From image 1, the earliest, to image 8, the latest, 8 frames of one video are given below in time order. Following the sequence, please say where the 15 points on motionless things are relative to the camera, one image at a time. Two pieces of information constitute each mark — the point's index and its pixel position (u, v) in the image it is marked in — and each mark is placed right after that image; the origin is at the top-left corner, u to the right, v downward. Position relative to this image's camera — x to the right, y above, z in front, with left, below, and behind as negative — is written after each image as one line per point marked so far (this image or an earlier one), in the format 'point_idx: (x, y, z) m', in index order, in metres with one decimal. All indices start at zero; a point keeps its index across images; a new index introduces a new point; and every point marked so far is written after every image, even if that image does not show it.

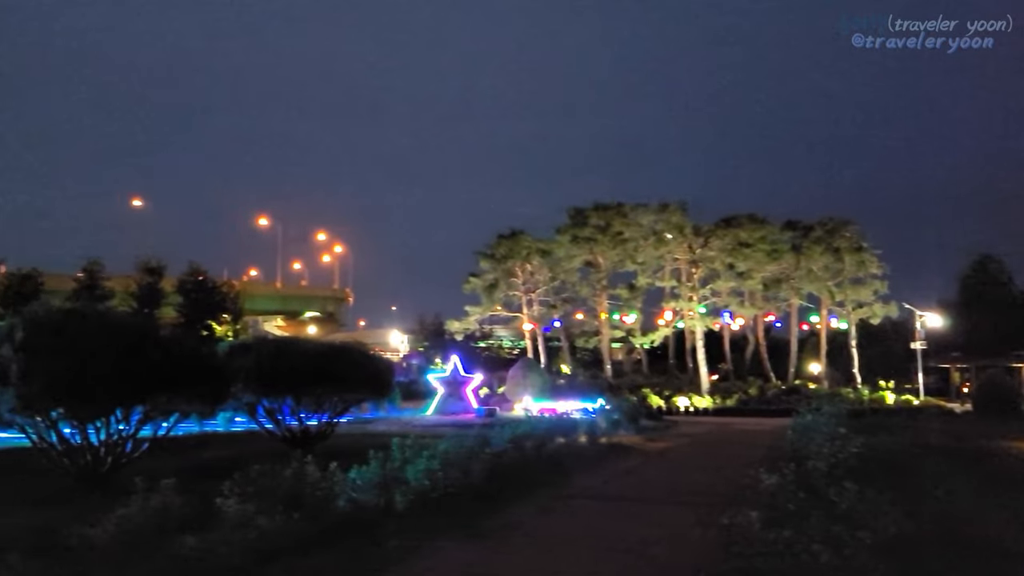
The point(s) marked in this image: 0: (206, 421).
0: (-5.2, -2.2, +15.5) m
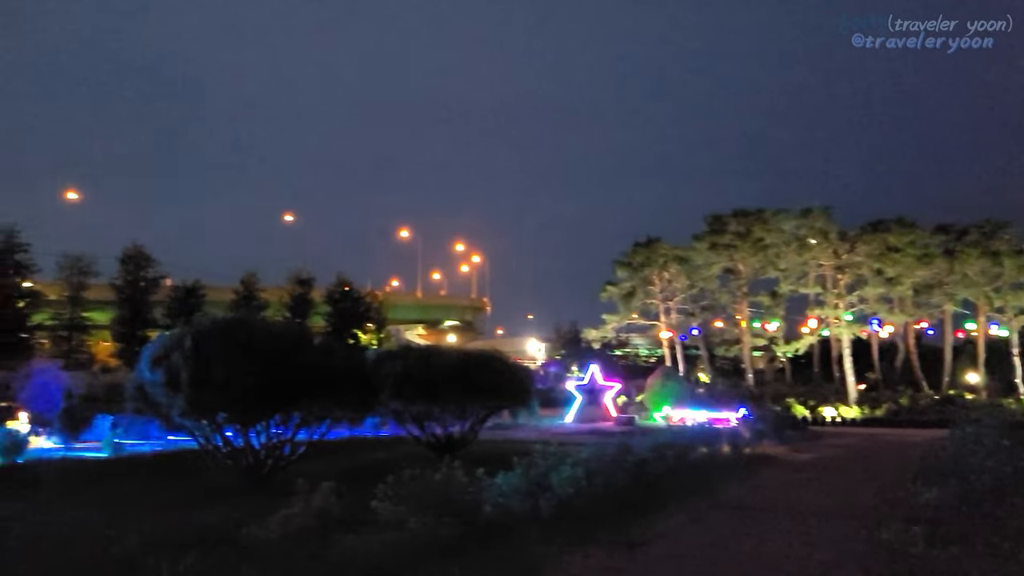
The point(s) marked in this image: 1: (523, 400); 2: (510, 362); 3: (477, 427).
0: (-2.7, -2.4, +16.1) m
1: (+0.2, -2.1, +17.1) m
2: (0.0, -1.4, +17.4) m
3: (-0.6, -2.5, +16.6) m
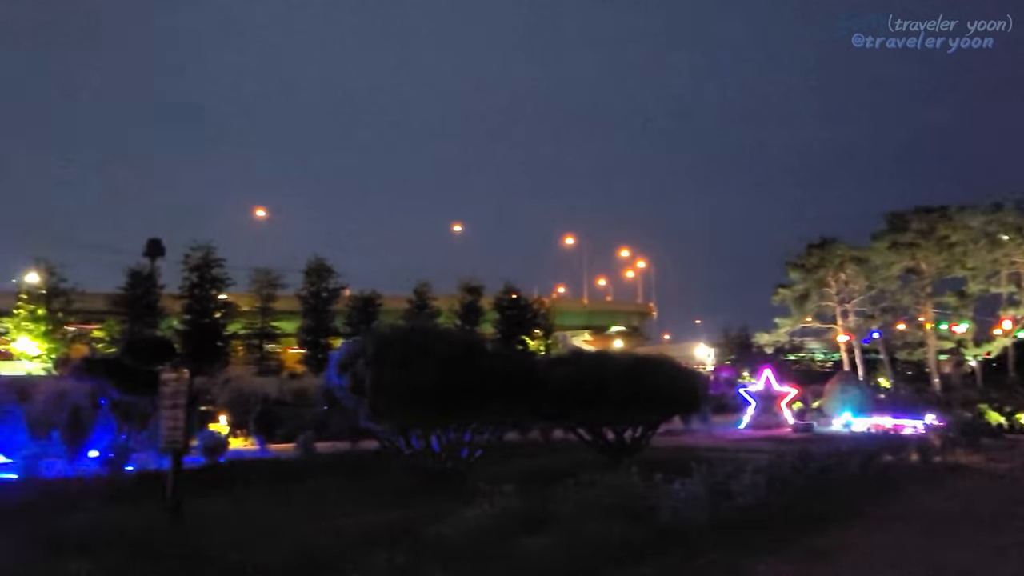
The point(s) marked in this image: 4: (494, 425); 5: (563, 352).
0: (+0.3, -2.6, +16.3) m
1: (+3.3, -2.2, +16.9) m
2: (+3.2, -1.5, +17.2) m
3: (+2.5, -2.6, +16.5) m
4: (-0.3, -2.3, +15.0) m
5: (+0.9, -1.2, +17.0) m
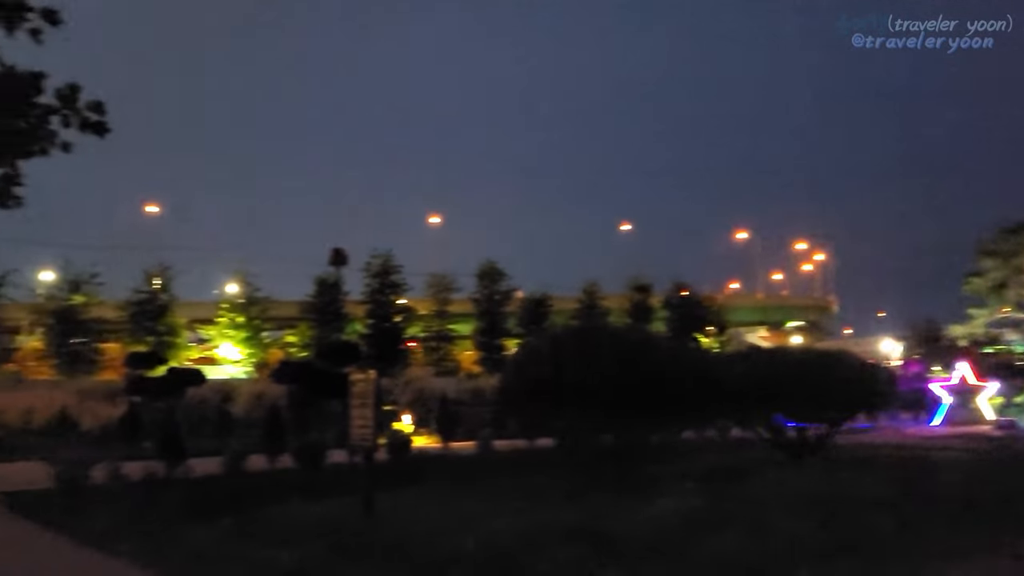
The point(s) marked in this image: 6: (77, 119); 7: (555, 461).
0: (+3.4, -2.5, +16.1) m
1: (+6.5, -2.0, +16.1) m
2: (+6.4, -1.4, +16.5) m
3: (+5.6, -2.5, +15.9) m
4: (+2.6, -2.2, +14.9) m
5: (+4.1, -1.1, +16.7) m
6: (-4.4, +1.7, +9.1) m
7: (+0.7, -3.0, +15.7) m
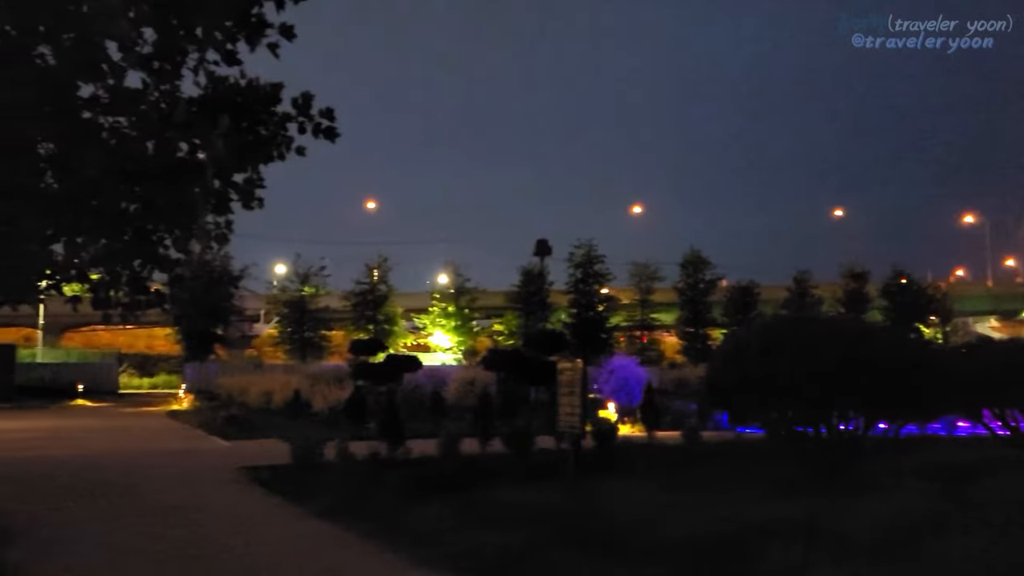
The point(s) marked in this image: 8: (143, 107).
0: (+7.0, -2.3, +15.1) m
1: (+10.0, -1.8, +14.5) m
2: (+9.9, -1.1, +14.9) m
3: (+9.0, -2.3, +14.5) m
4: (+5.9, -2.0, +14.1) m
5: (+7.8, -0.9, +15.5) m
6: (-2.2, +1.8, +9.8) m
7: (+4.2, -2.9, +15.3) m
8: (-3.7, +1.8, +8.9) m
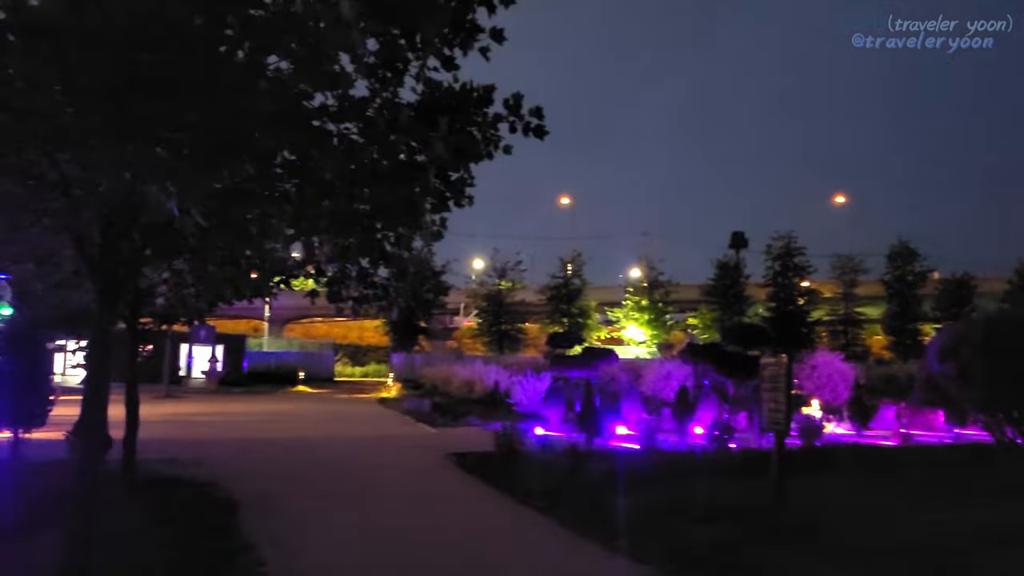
0: (+10.1, -2.1, +13.7) m
1: (+12.9, -1.7, +12.5) m
2: (+12.9, -1.0, +12.9) m
3: (+12.0, -2.2, +12.6) m
4: (+8.8, -1.9, +12.8) m
5: (+11.0, -0.8, +13.9) m
6: (+0.1, +1.8, +10.2) m
7: (+7.5, -2.7, +14.4) m
8: (-1.5, +1.8, +9.5) m
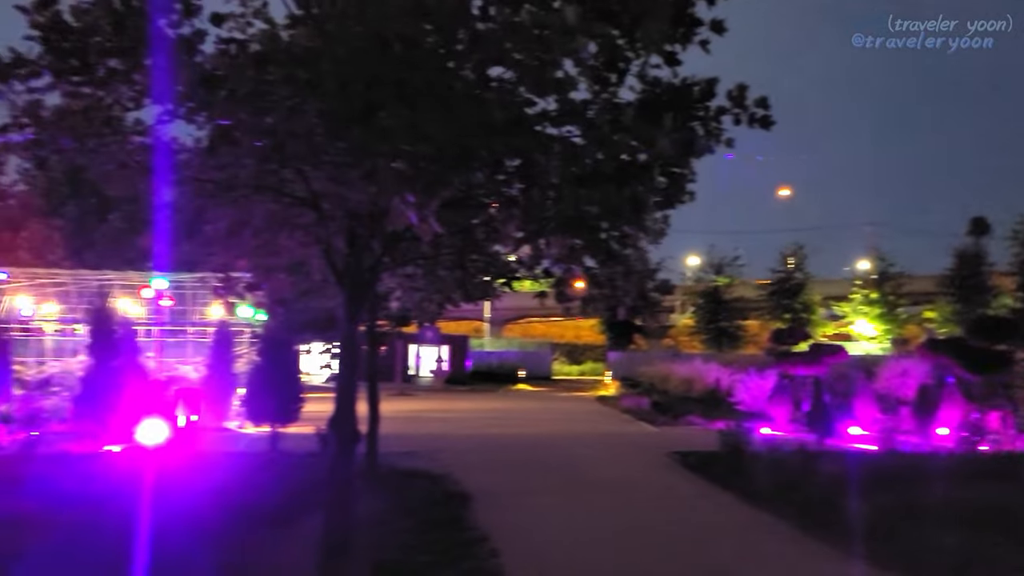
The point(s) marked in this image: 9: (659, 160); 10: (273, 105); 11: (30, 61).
0: (+13.1, -1.8, +11.2) m
1: (+15.6, -1.3, +9.4) m
2: (+15.8, -0.6, +9.8) m
3: (+14.8, -1.8, +9.8) m
4: (+11.7, -1.6, +10.6) m
5: (+14.0, -0.4, +11.2) m
6: (+2.5, +1.9, +9.9) m
7: (+10.8, -2.5, +12.4) m
8: (+0.8, +1.8, +9.7) m
9: (+1.6, +1.3, +9.5) m
10: (-2.4, +1.8, +9.1) m
11: (-5.1, +2.4, +9.6) m
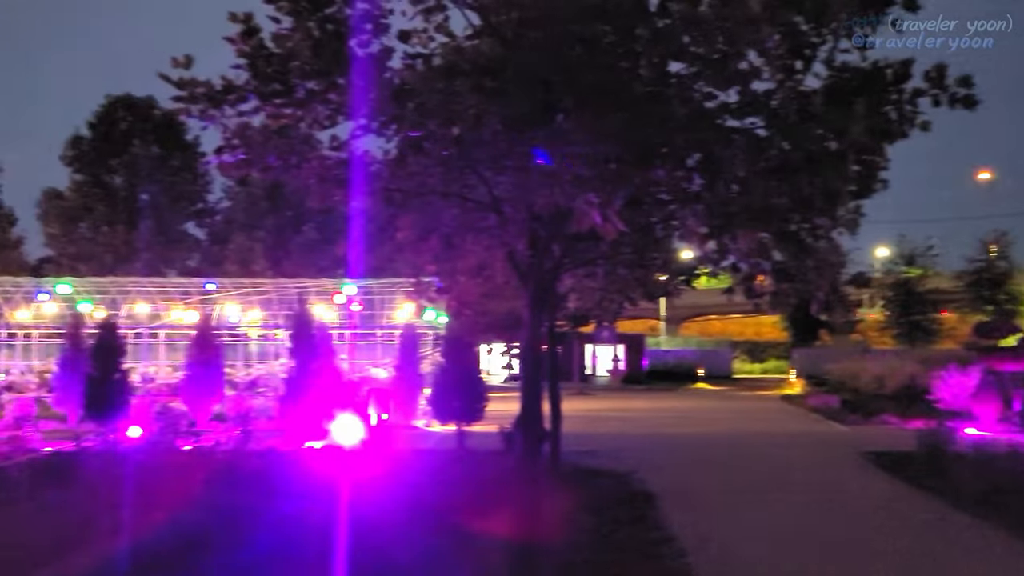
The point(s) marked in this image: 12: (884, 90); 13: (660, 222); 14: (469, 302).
0: (+15.2, -1.5, +8.7) m
1: (+17.3, -0.9, +6.5) m
2: (+17.5, -0.2, +6.9) m
3: (+16.6, -1.4, +7.0) m
4: (+13.7, -1.3, +8.4) m
5: (+16.0, -0.1, +8.6) m
6: (+4.5, +2.0, +9.4) m
7: (+13.1, -2.2, +10.4) m
8: (+2.7, +1.9, +9.4) m
9: (+3.5, +1.4, +9.2) m
10: (-0.5, +1.8, +9.4) m
11: (-3.2, +2.3, +10.5) m
12: (+3.9, +2.1, +9.5) m
13: (+1.7, +0.8, +10.5) m
14: (-0.6, -0.2, +13.3) m
